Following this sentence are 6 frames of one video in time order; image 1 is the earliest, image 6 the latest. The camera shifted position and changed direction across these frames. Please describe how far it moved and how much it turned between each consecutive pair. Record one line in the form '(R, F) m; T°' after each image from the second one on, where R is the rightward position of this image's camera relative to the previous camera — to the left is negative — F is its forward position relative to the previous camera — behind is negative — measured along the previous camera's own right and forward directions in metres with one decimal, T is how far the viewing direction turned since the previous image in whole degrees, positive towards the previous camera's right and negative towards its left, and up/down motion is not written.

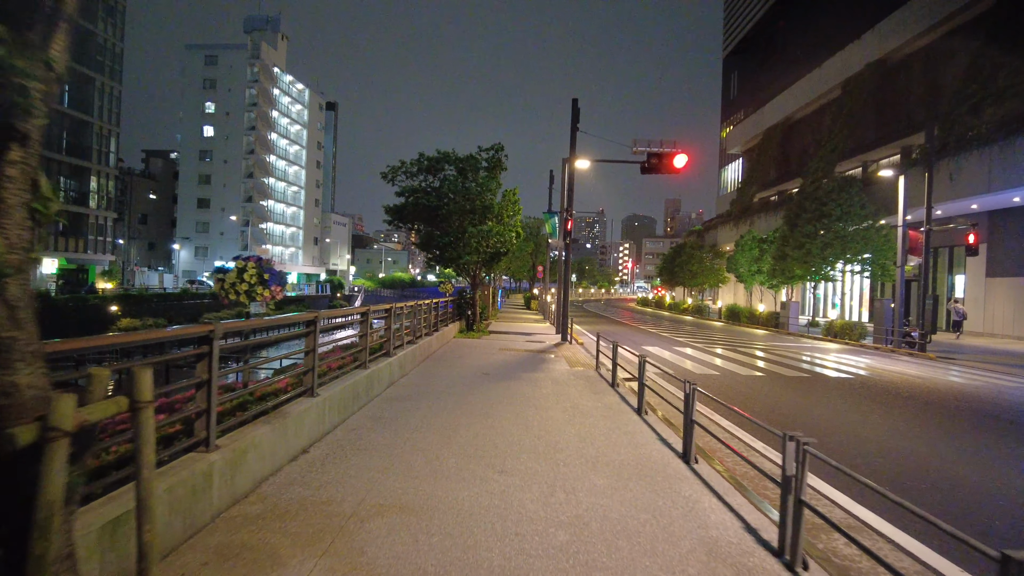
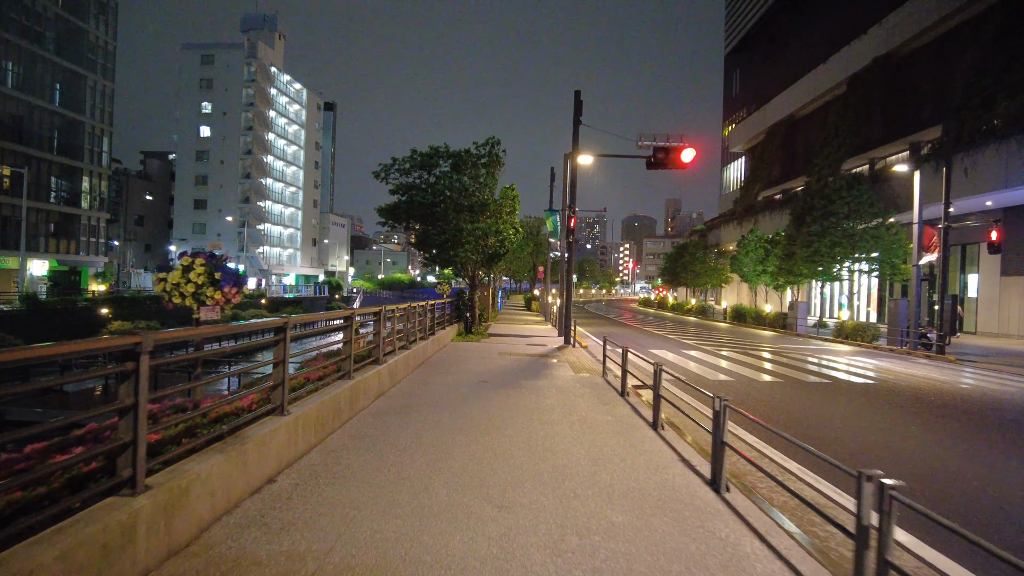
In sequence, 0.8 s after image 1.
(0.0, +0.8) m; 0°
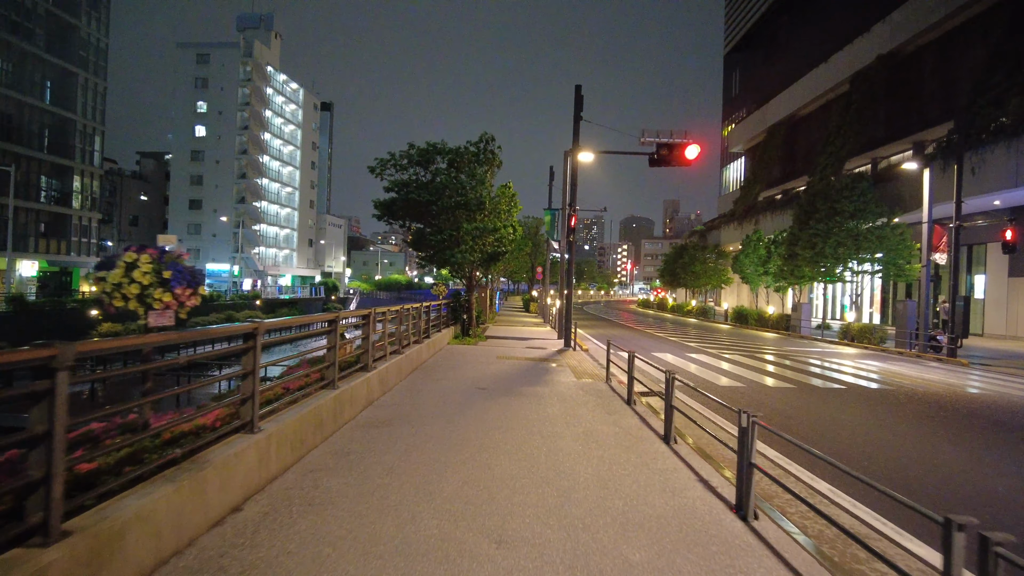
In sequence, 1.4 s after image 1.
(0.0, +0.6) m; 0°
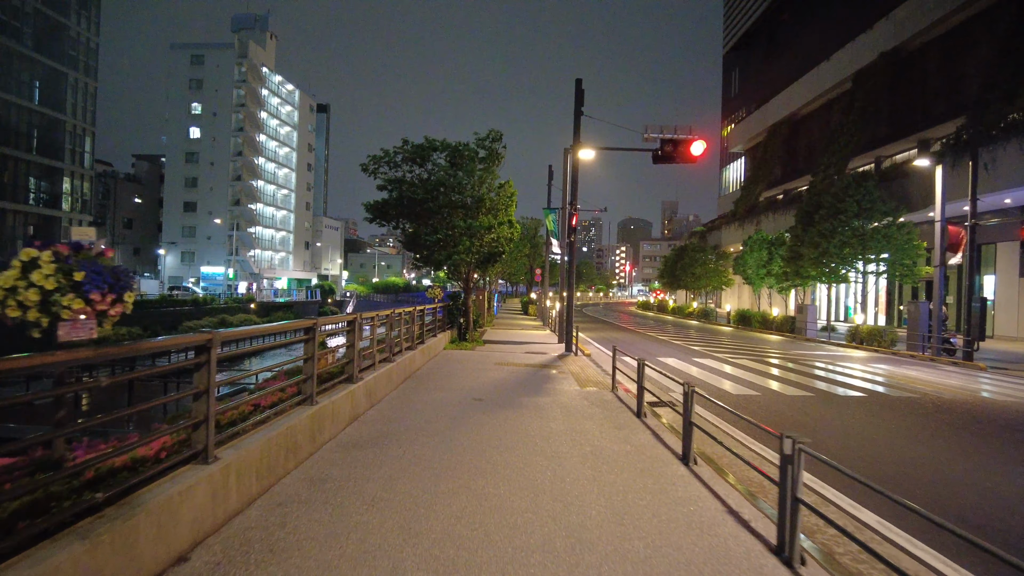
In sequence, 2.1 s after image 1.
(0.0, +0.7) m; 0°
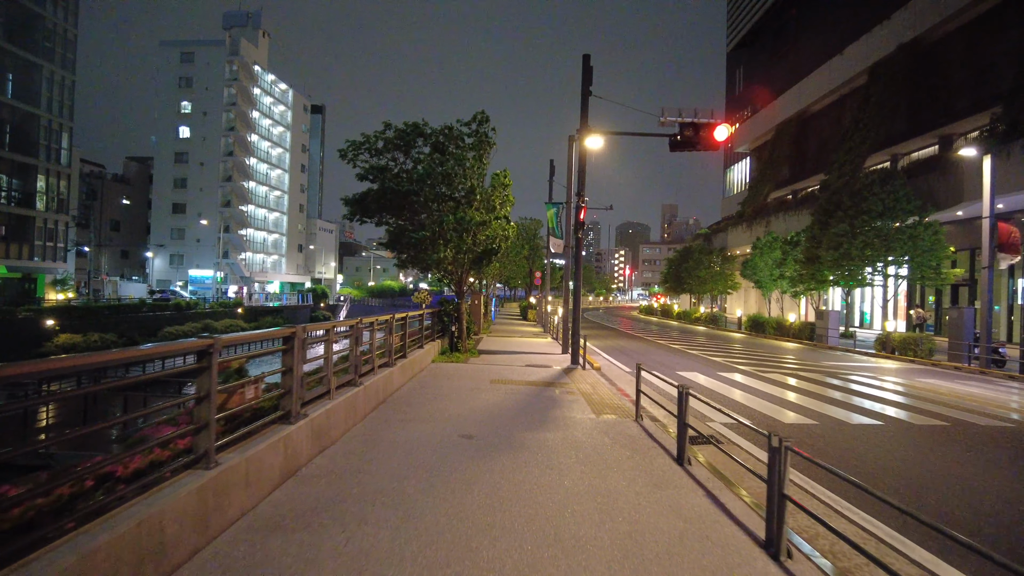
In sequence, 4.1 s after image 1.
(0.0, +2.0) m; 0°
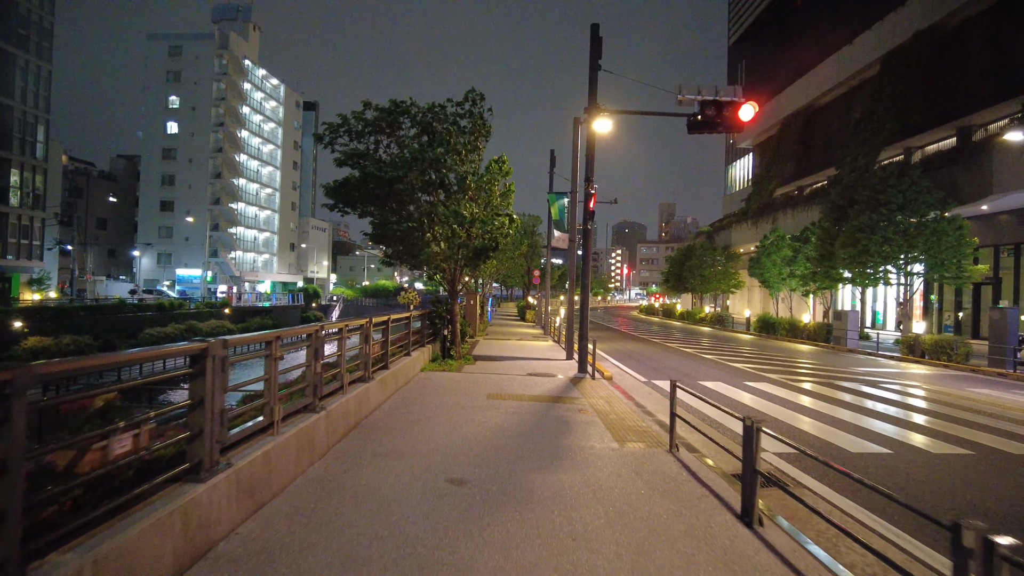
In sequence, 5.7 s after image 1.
(-0.1, +1.7) m; 0°
